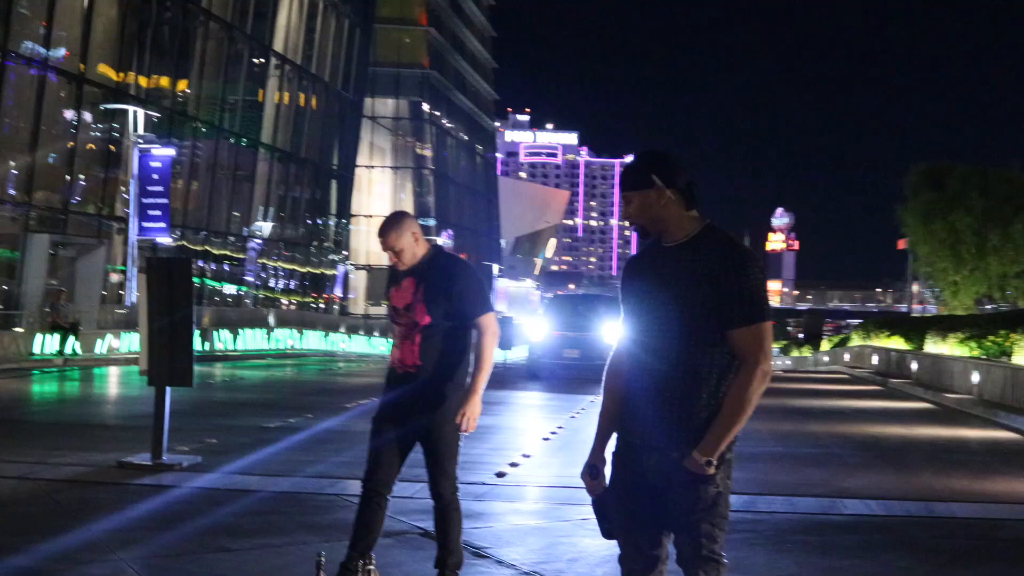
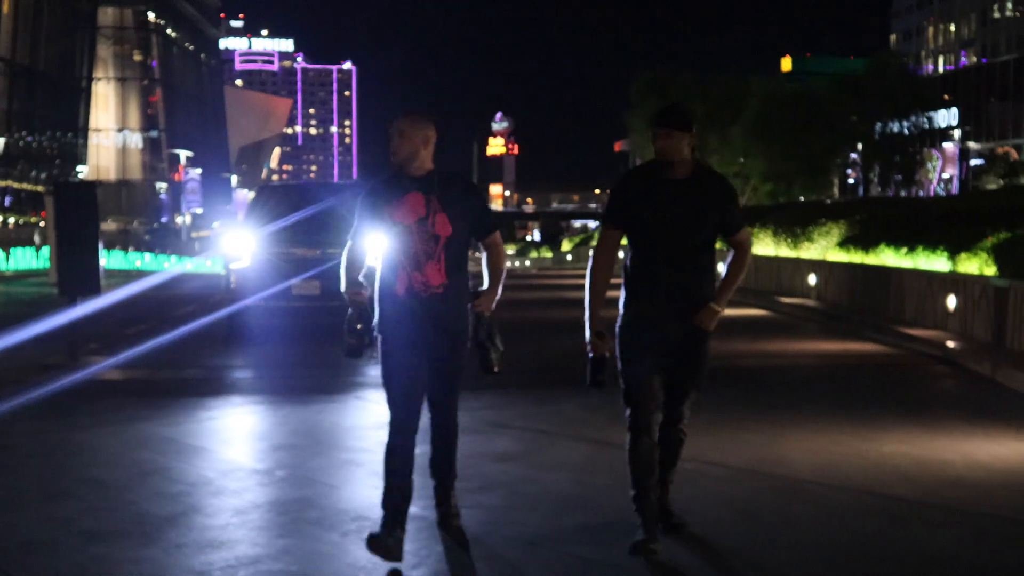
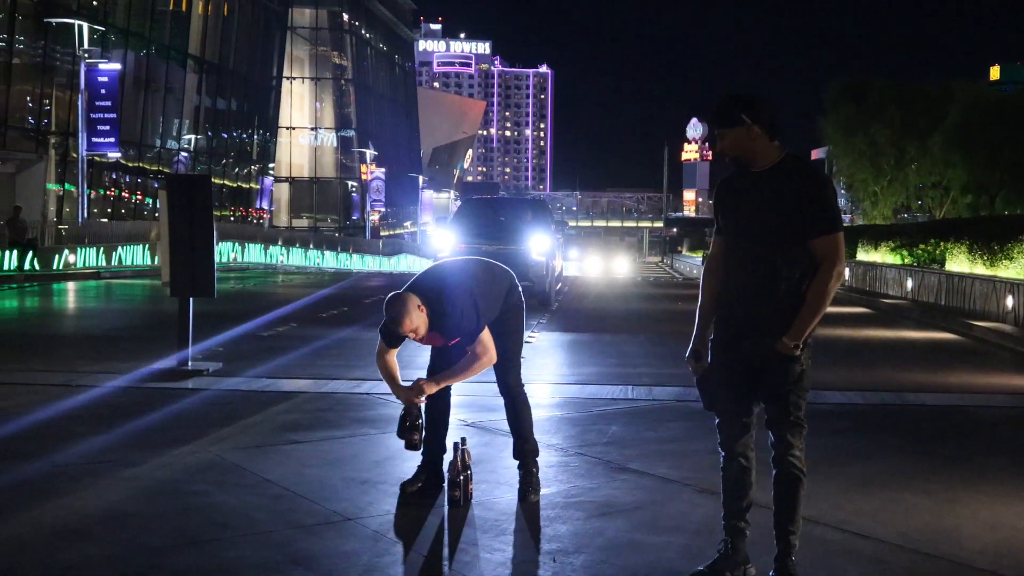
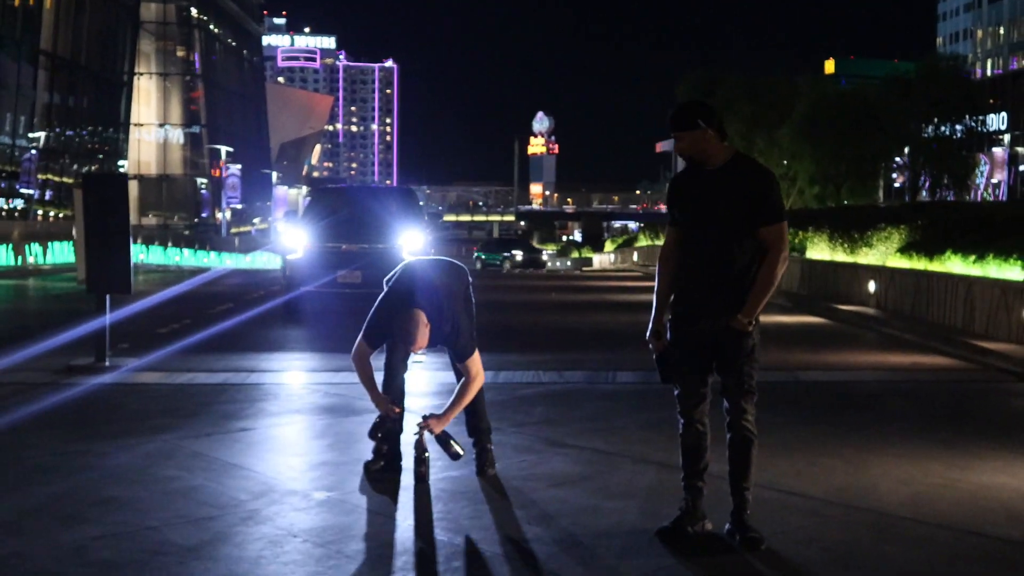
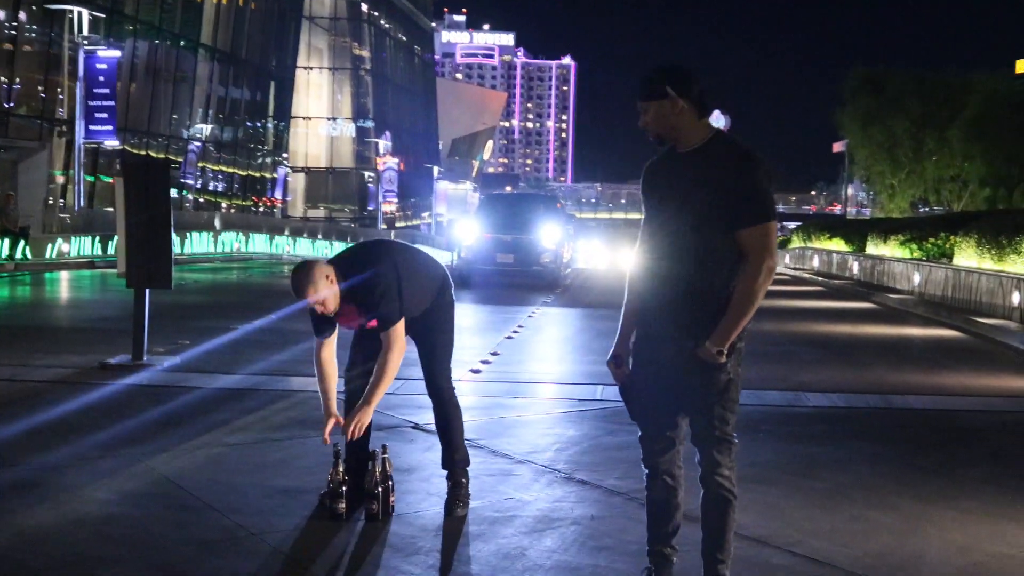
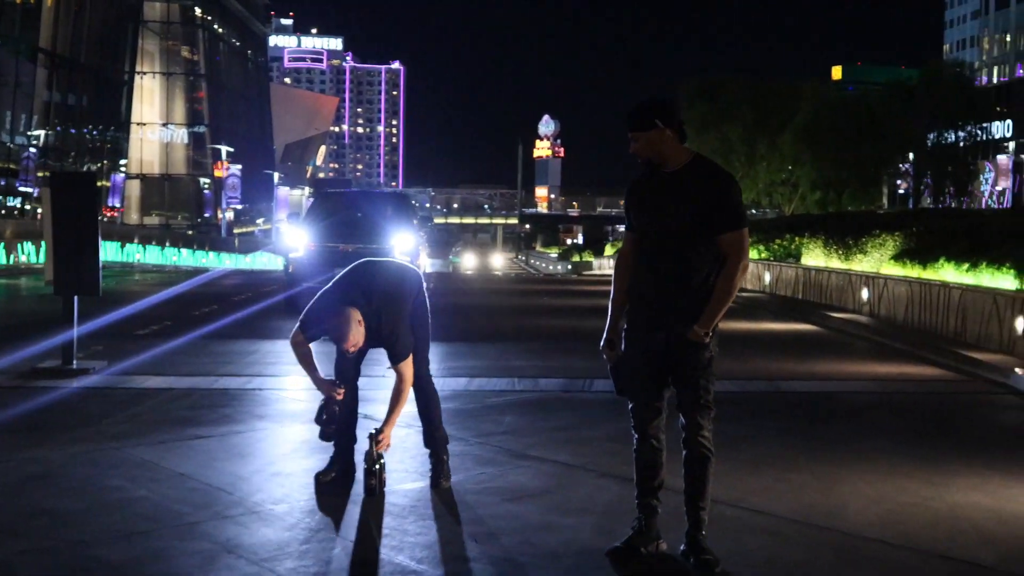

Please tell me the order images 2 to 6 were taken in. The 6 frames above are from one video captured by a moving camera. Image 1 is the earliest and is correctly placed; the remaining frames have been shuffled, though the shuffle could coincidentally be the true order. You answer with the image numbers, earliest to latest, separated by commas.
5, 3, 6, 4, 2
